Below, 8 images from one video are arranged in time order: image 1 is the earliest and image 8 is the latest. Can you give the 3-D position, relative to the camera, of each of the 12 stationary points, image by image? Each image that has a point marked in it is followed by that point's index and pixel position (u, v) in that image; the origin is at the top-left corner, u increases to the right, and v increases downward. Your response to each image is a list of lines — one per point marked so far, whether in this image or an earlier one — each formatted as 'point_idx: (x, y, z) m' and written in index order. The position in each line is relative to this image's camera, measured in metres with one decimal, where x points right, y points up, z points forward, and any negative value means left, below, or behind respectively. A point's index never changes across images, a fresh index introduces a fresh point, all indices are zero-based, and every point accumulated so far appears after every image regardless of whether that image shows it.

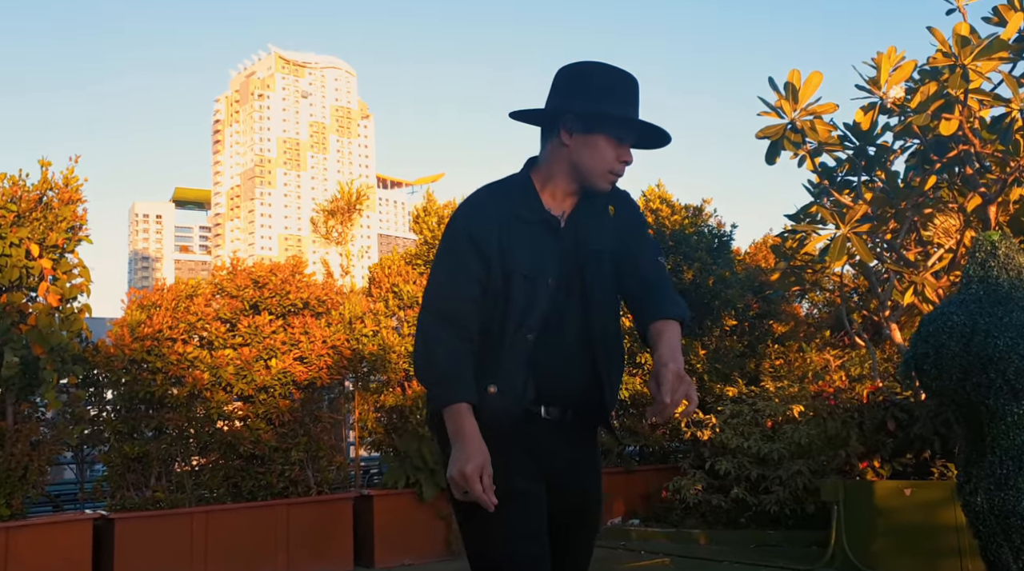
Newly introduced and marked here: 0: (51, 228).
0: (-3.2, +0.4, +7.0) m
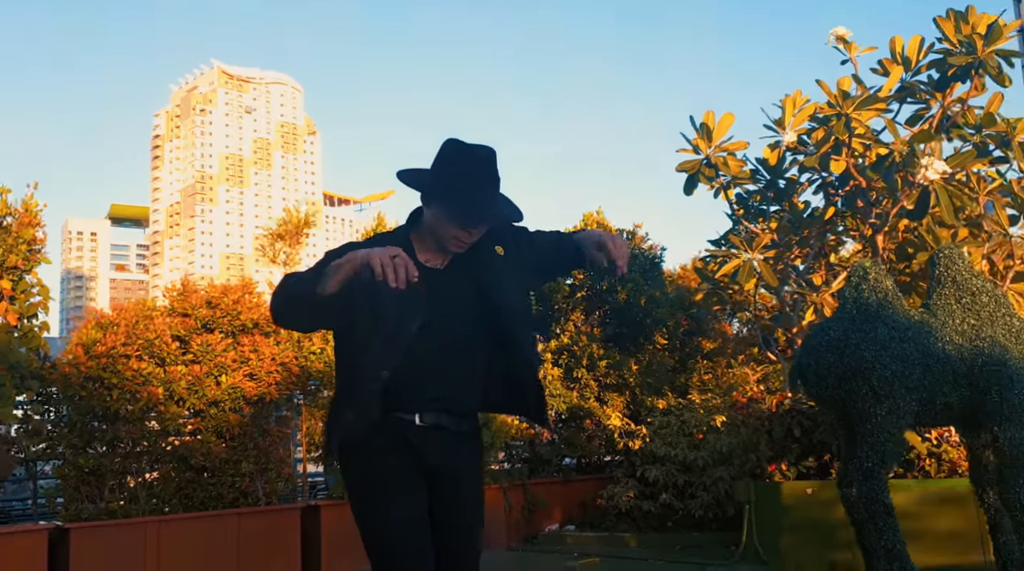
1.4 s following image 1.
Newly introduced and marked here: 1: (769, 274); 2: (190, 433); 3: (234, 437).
0: (-3.6, +0.3, +7.4) m
1: (+1.8, +0.1, +7.2) m
2: (-2.5, -1.2, +8.0) m
3: (-2.2, -1.2, +8.3) m
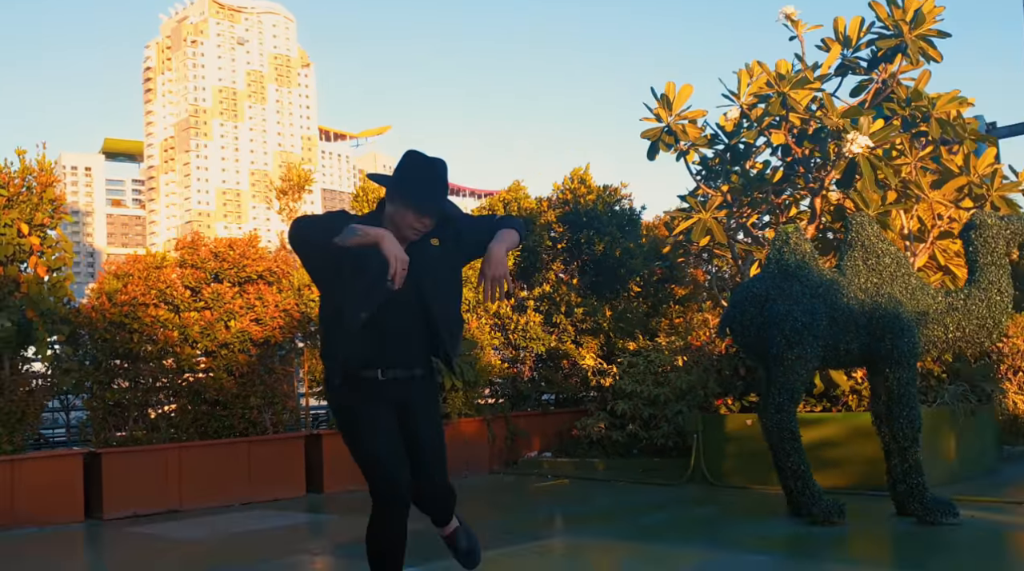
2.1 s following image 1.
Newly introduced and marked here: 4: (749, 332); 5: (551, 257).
0: (-3.8, +0.6, +8.3) m
1: (+1.6, +0.4, +8.1) m
2: (-2.7, -0.7, +9.0) m
3: (-2.4, -0.8, +9.2) m
4: (+1.4, -0.3, +6.0) m
5: (+0.4, +0.3, +12.0) m
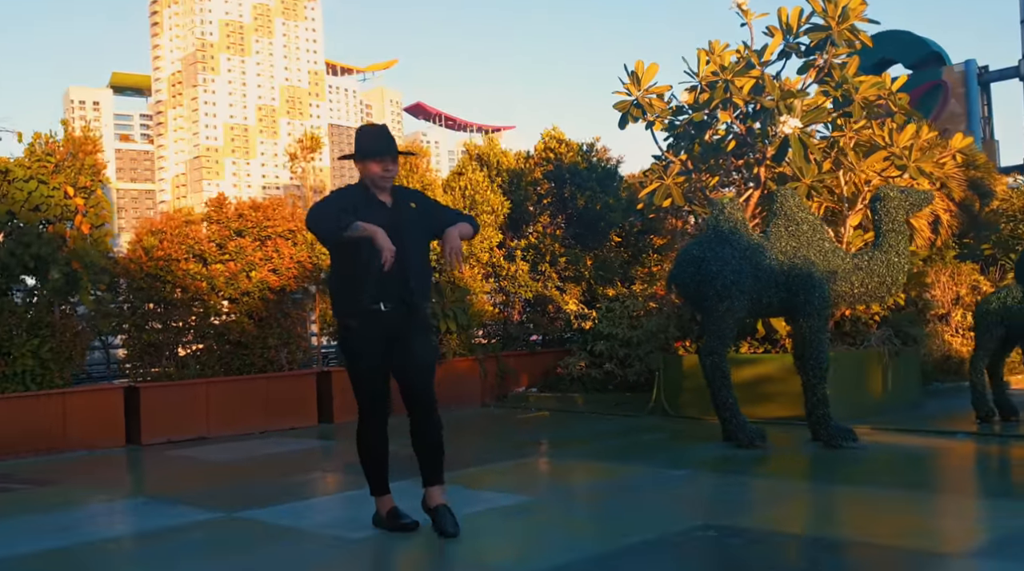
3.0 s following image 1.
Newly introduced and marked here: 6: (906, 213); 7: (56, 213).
0: (-3.9, +1.0, +9.4) m
1: (+1.5, +0.8, +9.2) m
2: (-2.8, -0.3, +10.2) m
3: (-2.5, -0.3, +10.5) m
4: (+1.2, 0.0, +7.1) m
5: (+0.3, +1.0, +13.1) m
6: (+2.8, +0.5, +7.2) m
7: (-4.0, +0.6, +9.1) m
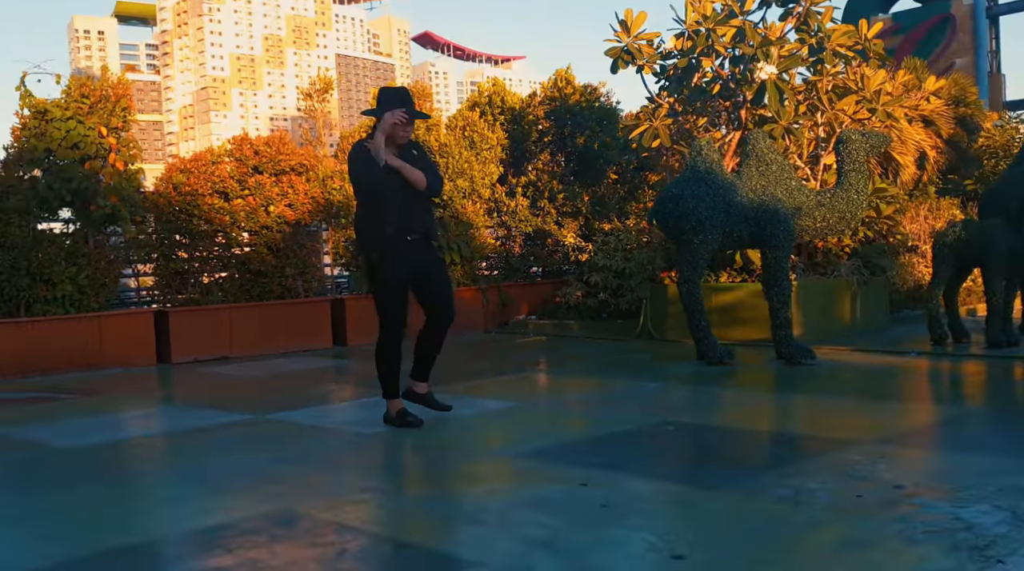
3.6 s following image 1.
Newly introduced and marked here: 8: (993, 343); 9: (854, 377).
0: (-4.0, +1.7, +10.1) m
1: (+1.5, +1.4, +9.9) m
2: (-2.8, +0.4, +11.0) m
3: (-2.5, +0.4, +11.3) m
4: (+1.2, +0.5, +7.9) m
5: (+0.3, +1.9, +13.8) m
6: (+2.7, +1.0, +8.0) m
7: (-4.0, +1.3, +9.9) m
8: (+3.9, -0.5, +8.4) m
9: (+2.5, -0.7, +7.5) m
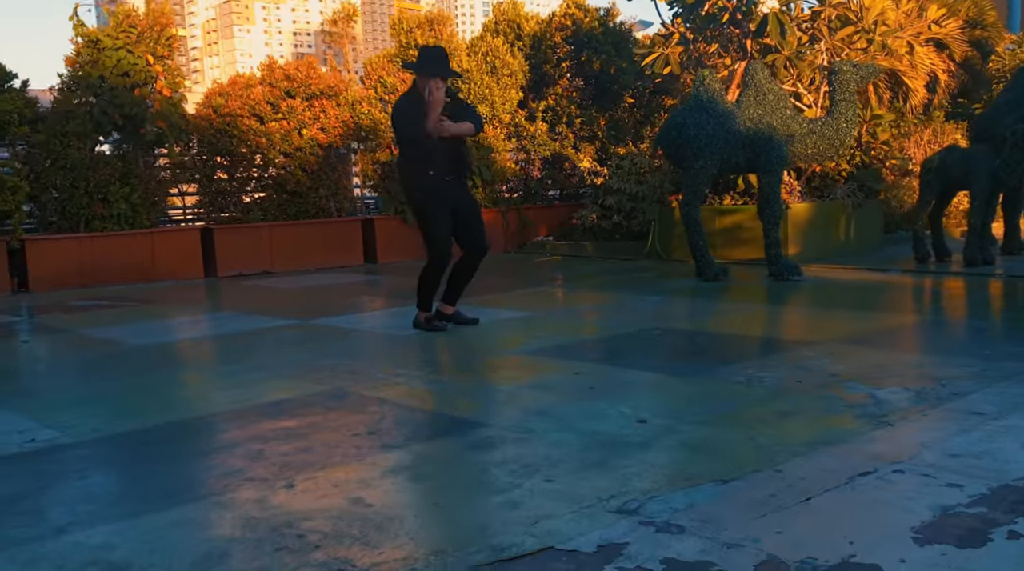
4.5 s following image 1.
0: (-3.8, +2.6, +10.9) m
1: (+1.7, +2.3, +10.6) m
2: (-2.6, +1.4, +11.8) m
3: (-2.3, +1.3, +12.0) m
4: (+1.3, +1.1, +8.6) m
5: (+0.6, +3.0, +14.4) m
6: (+2.9, +1.7, +8.6) m
7: (-3.8, +2.1, +10.6) m
8: (+4.1, +0.2, +9.1) m
9: (+2.6, -0.1, +8.3) m
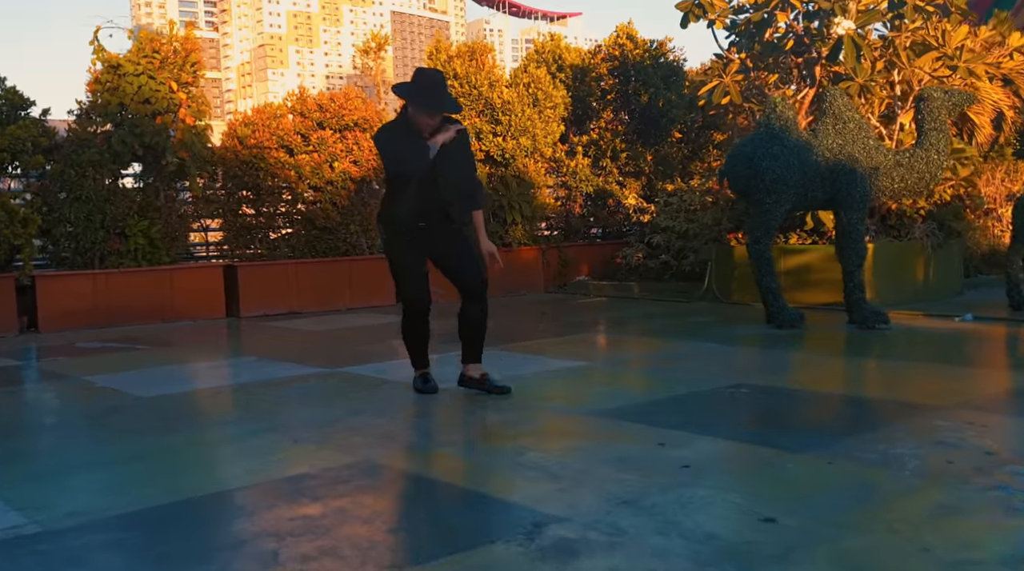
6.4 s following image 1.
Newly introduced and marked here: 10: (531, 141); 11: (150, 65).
0: (-3.3, +2.2, +10.2) m
1: (+2.1, +1.8, +9.8) m
2: (-2.2, +0.9, +11.1) m
3: (-1.8, +0.9, +11.3) m
4: (+1.7, +0.8, +7.7) m
5: (+1.2, +2.4, +13.7) m
6: (+3.3, +1.3, +7.7) m
7: (-3.4, +1.7, +10.0) m
8: (+4.5, -0.2, +8.2) m
9: (+3.0, -0.4, +7.4) m
10: (+0.2, +1.8, +12.5) m
11: (-3.5, +2.1, +10.0) m
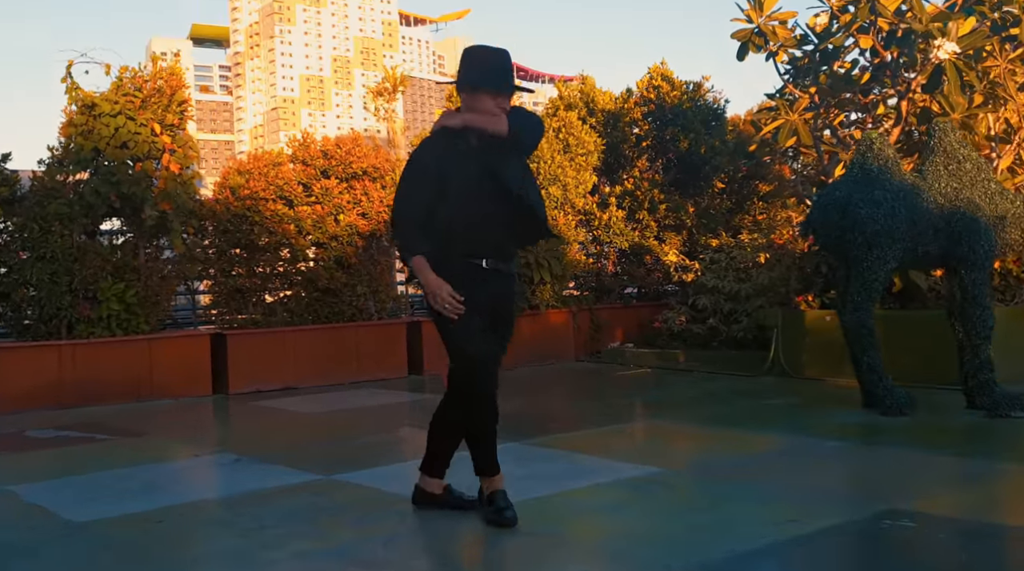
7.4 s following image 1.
0: (-3.0, +1.5, +9.0) m
1: (+2.4, +1.2, +8.4) m
2: (-1.9, +0.2, +9.7) m
3: (-1.5, +0.2, +9.9) m
4: (+2.0, +0.3, +6.3) m
5: (+1.5, +1.6, +12.4) m
6: (+3.5, +0.8, +6.3) m
7: (-3.1, +1.1, +8.7) m
8: (+4.7, -0.7, +6.7) m
9: (+3.2, -0.9, +5.9) m
10: (+0.5, +1.0, +11.1) m
11: (-3.3, +1.5, +8.7) m
